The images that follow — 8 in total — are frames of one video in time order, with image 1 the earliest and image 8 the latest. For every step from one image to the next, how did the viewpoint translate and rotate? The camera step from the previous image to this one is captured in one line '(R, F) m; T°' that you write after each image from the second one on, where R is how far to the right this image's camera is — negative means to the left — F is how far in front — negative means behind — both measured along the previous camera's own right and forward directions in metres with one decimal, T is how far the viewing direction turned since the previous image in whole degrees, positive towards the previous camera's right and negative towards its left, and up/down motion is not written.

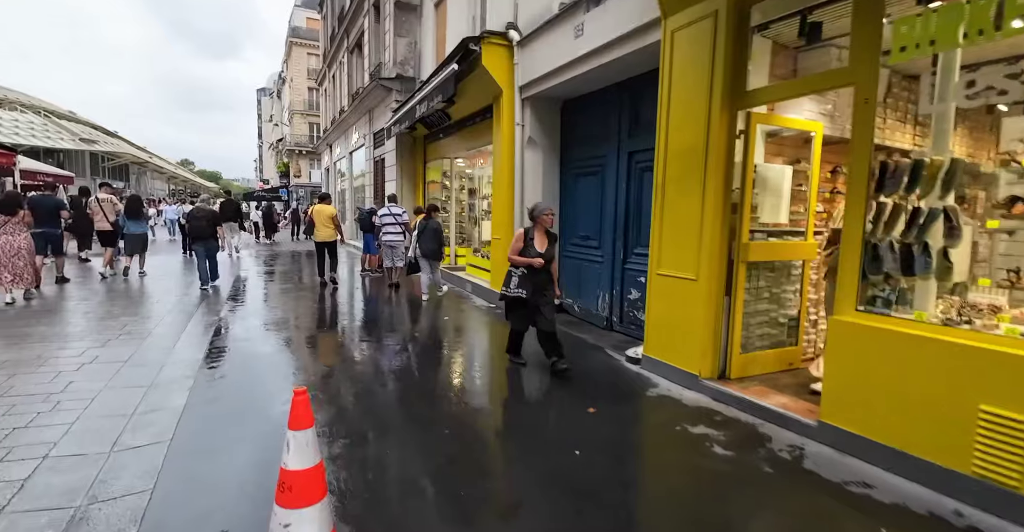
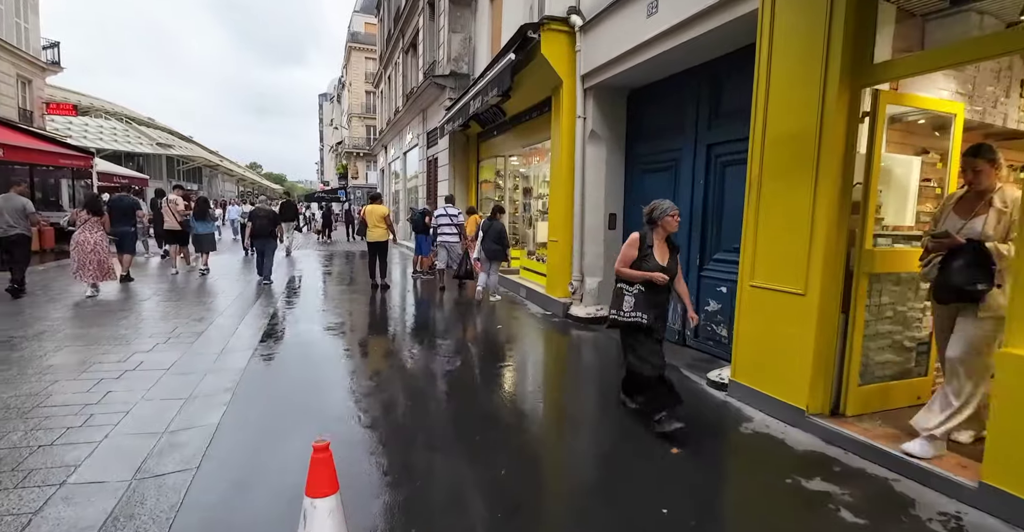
(-0.1, +0.6) m; -6°
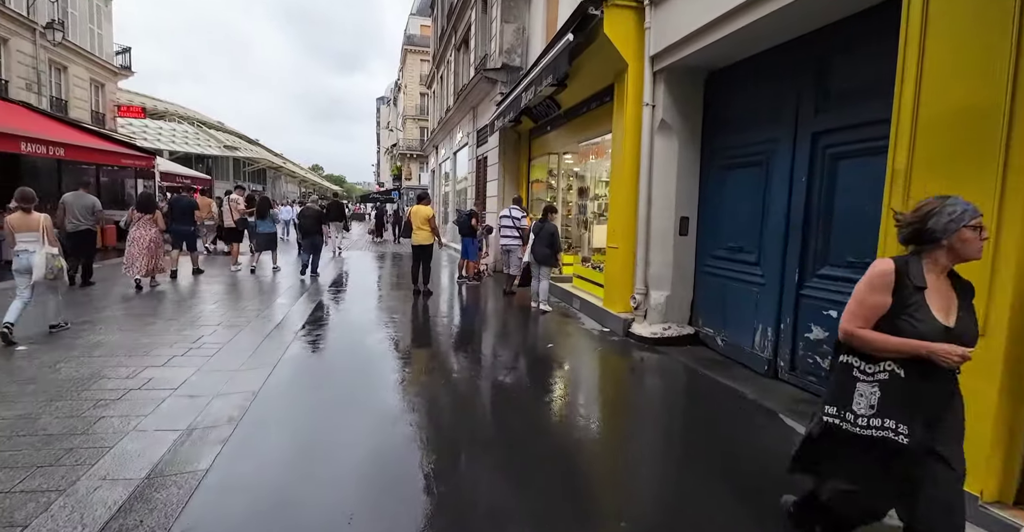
(0.0, +0.8) m; -5°
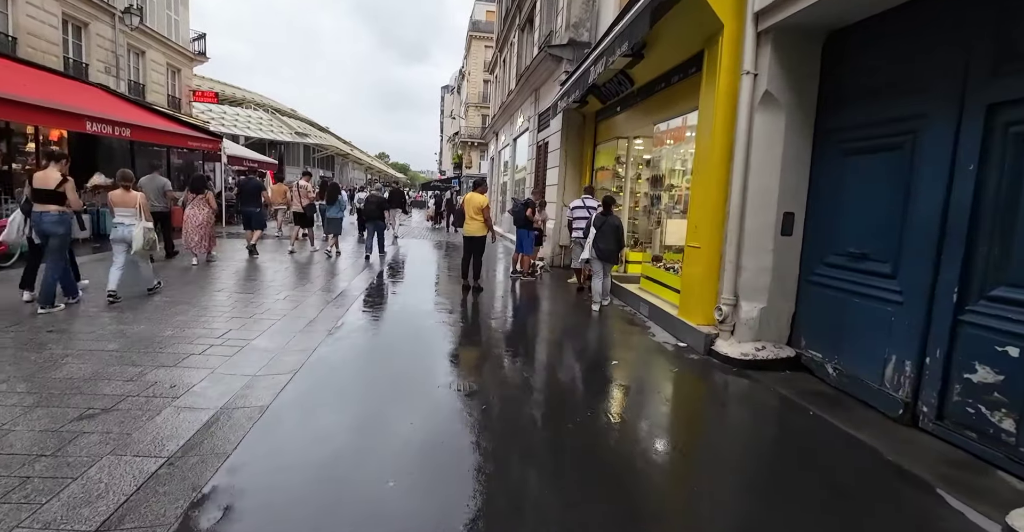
(0.0, +0.9) m; -6°
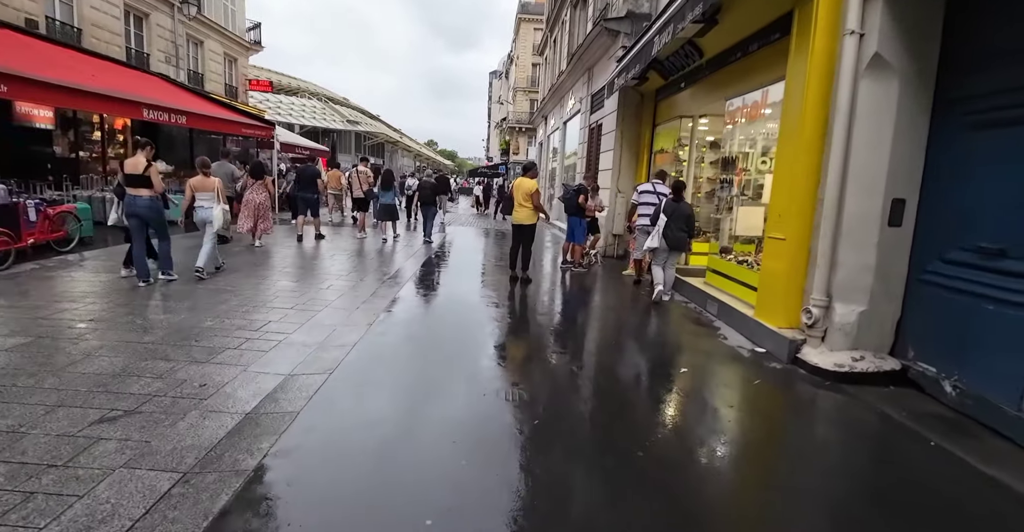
(-0.1, +0.5) m; -5°
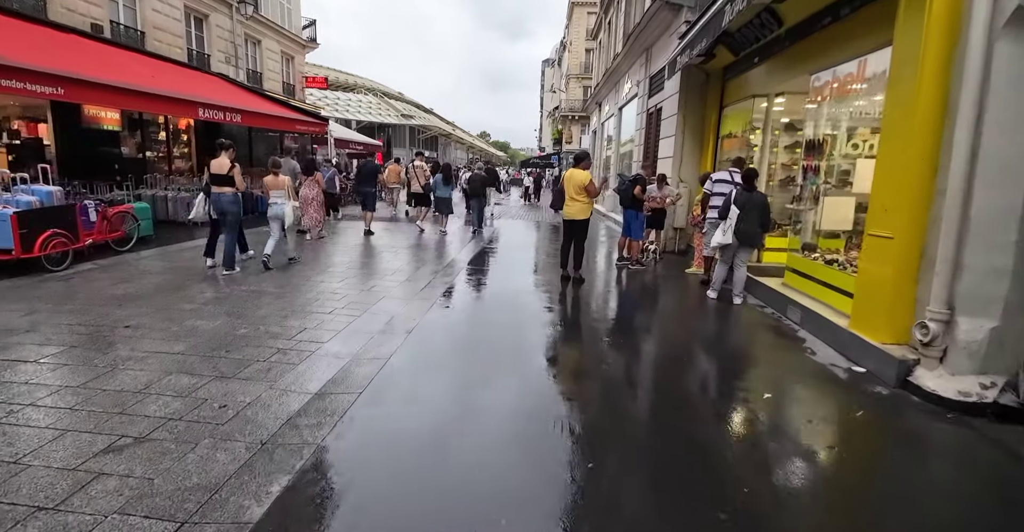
(0.0, +0.5) m; -6°
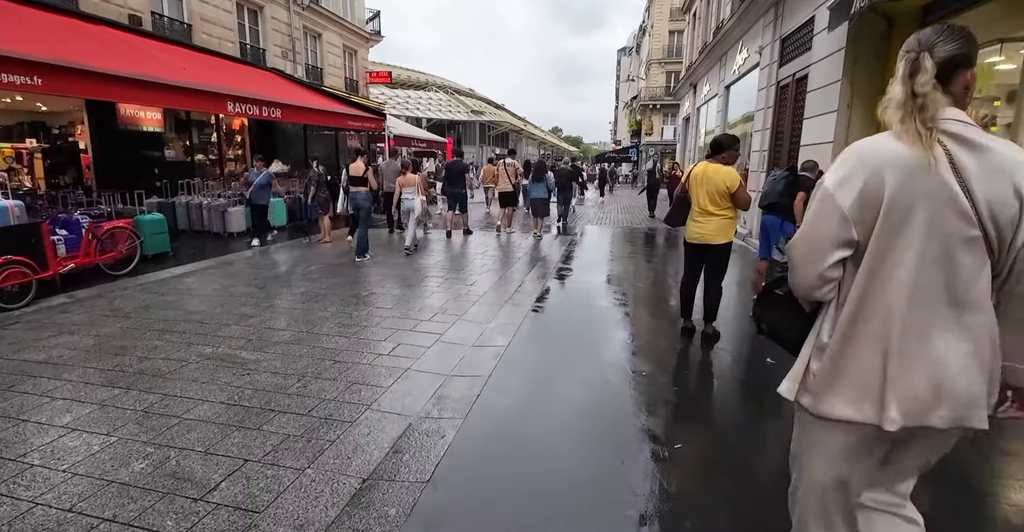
(-0.2, +2.3) m; -8°
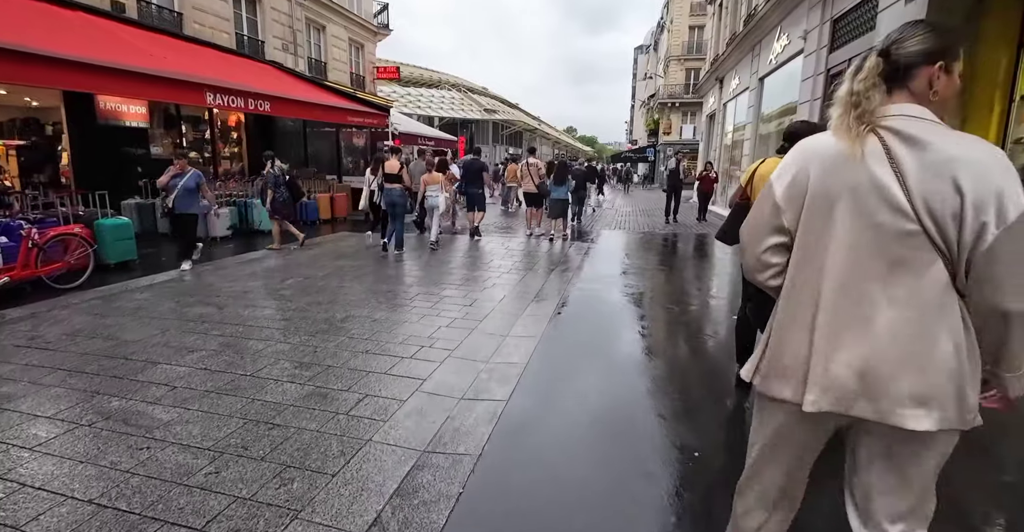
(+0.1, +1.0) m; -1°
